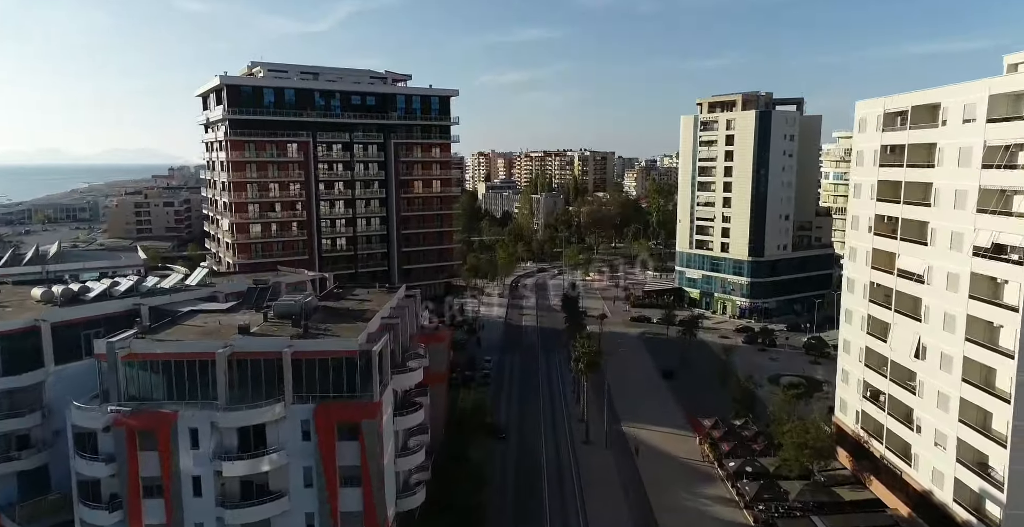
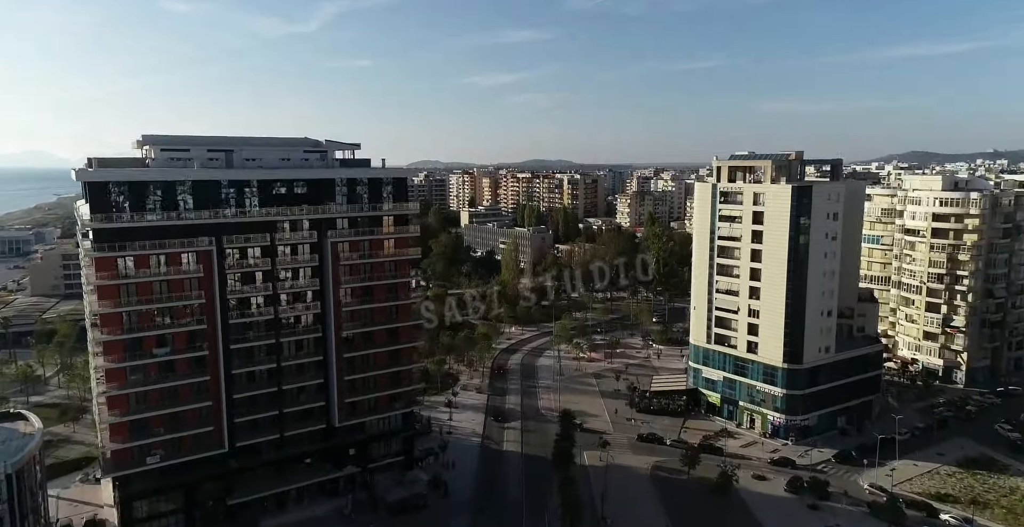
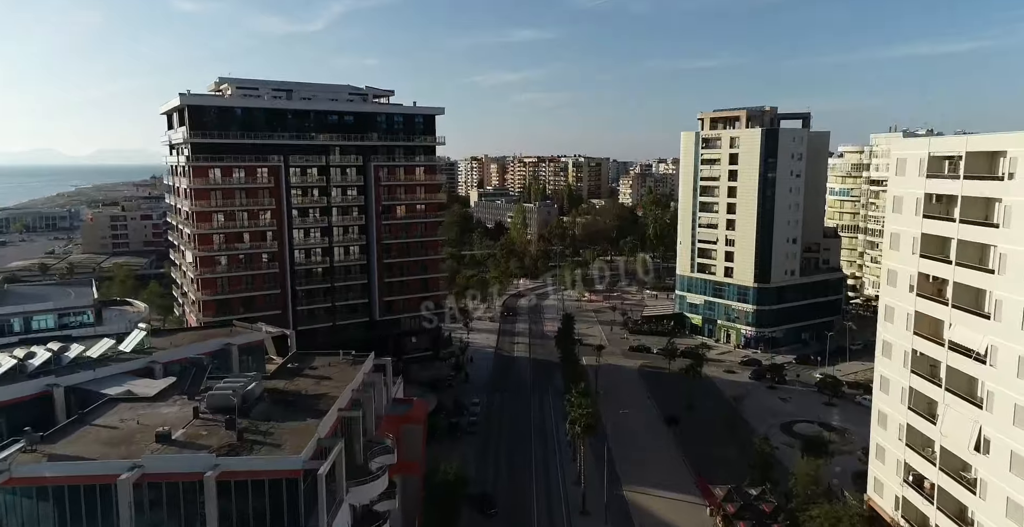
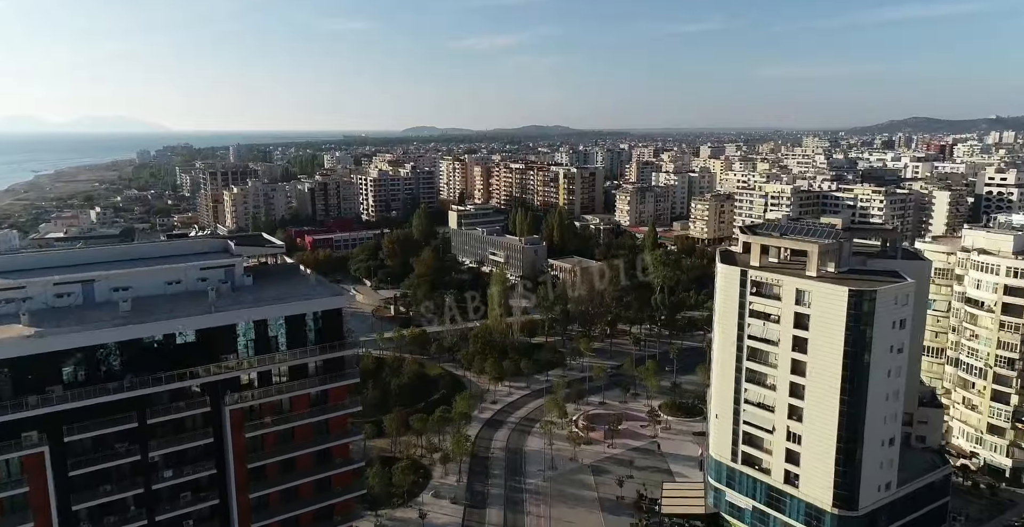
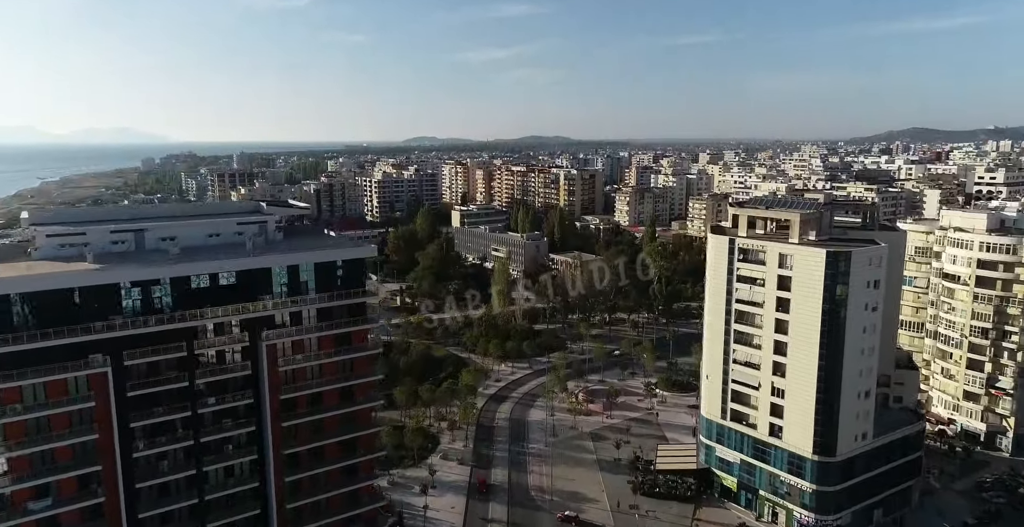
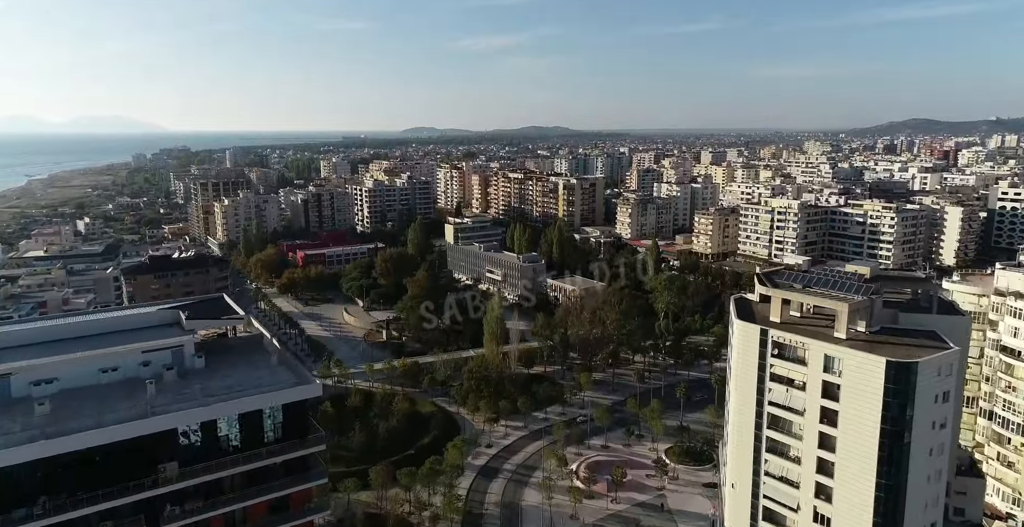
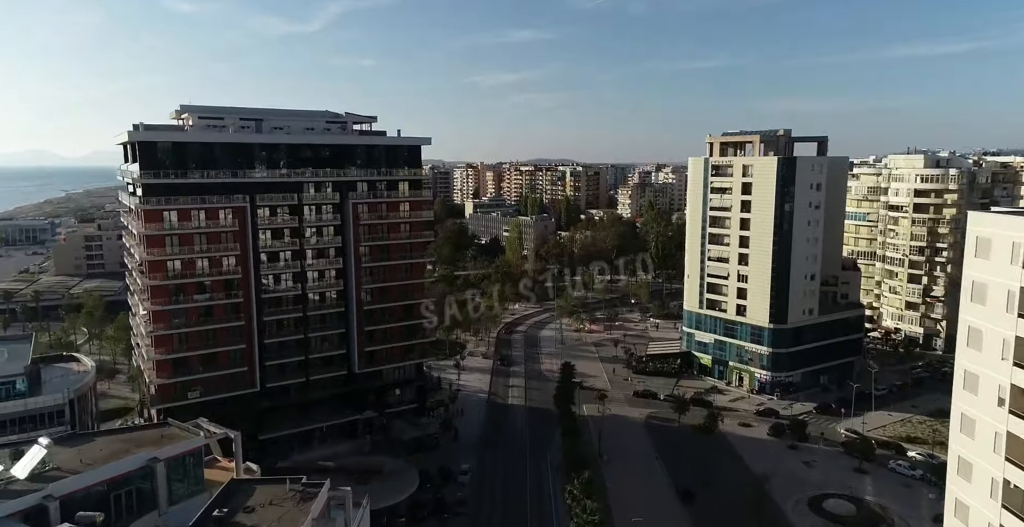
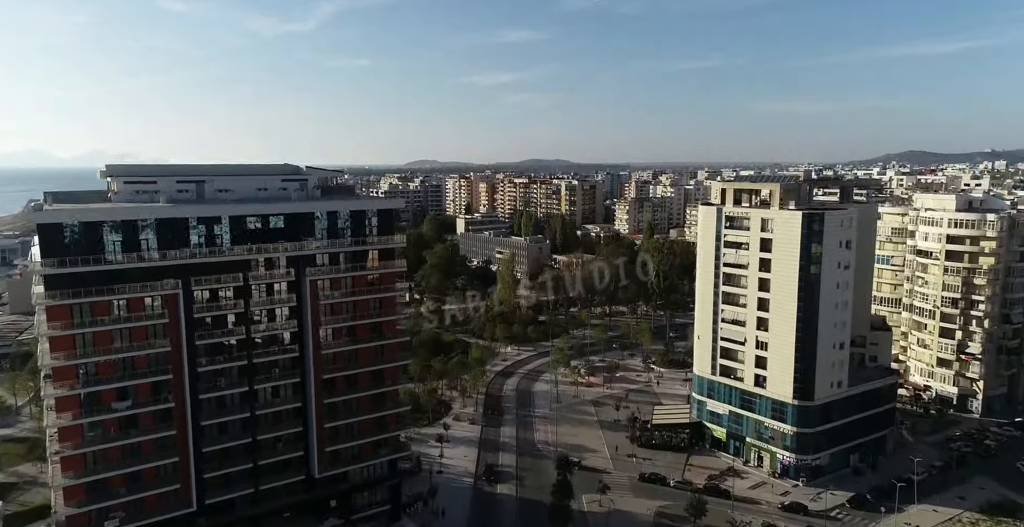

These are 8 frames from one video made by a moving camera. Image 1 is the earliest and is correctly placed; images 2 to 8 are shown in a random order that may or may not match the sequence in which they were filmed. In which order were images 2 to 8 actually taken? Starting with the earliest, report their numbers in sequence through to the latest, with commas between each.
3, 7, 2, 8, 5, 4, 6
